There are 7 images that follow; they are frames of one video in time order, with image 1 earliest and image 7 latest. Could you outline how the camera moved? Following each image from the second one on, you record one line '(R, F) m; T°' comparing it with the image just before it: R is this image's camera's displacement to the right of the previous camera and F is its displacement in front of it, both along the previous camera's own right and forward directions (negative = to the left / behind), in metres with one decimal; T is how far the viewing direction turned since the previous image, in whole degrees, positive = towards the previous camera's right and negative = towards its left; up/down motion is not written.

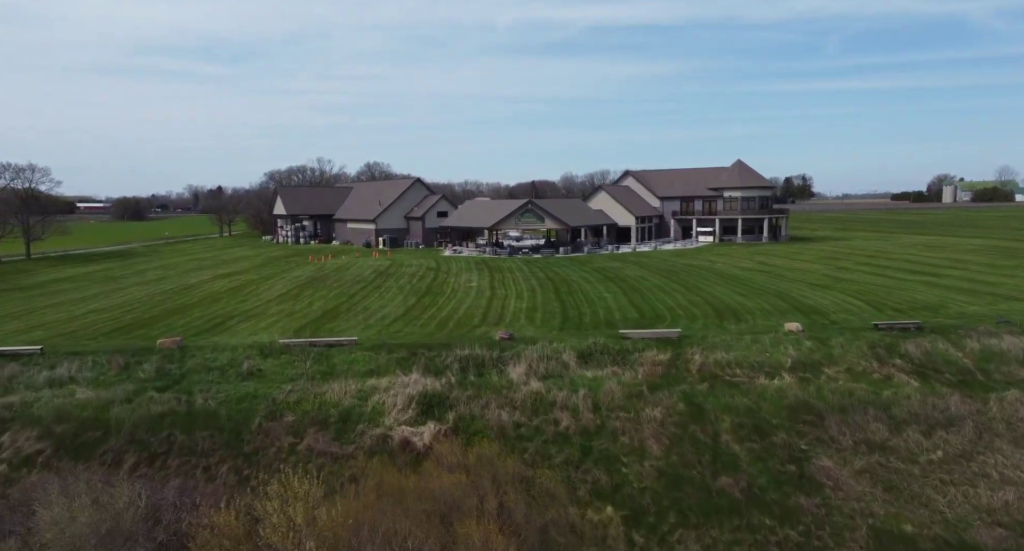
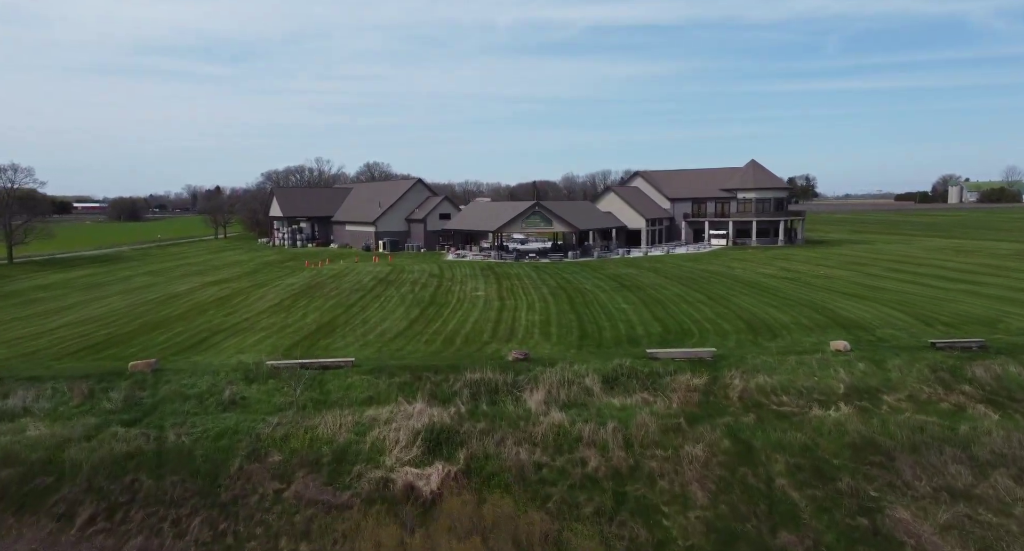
(-0.5, +2.4) m; 0°
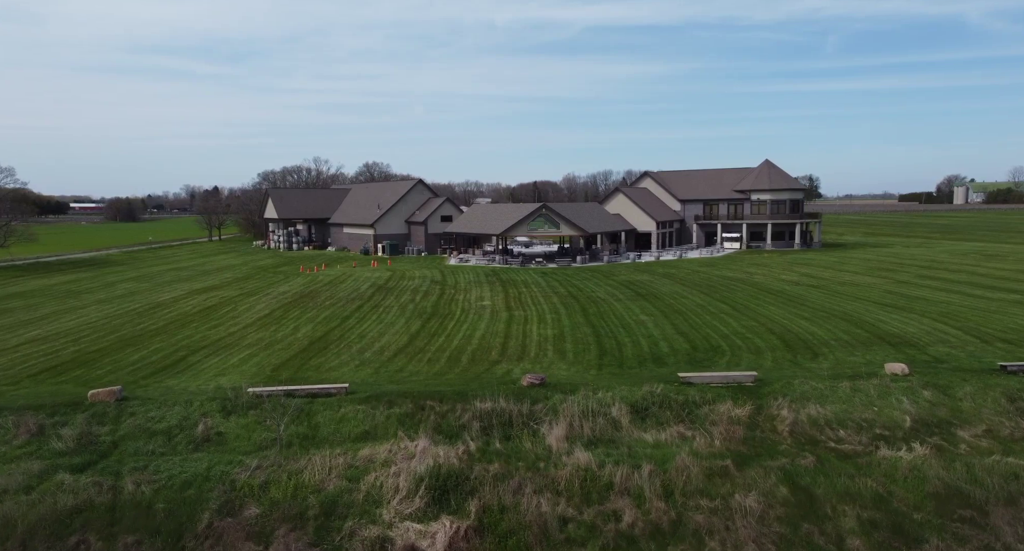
(-0.4, +2.4) m; 0°
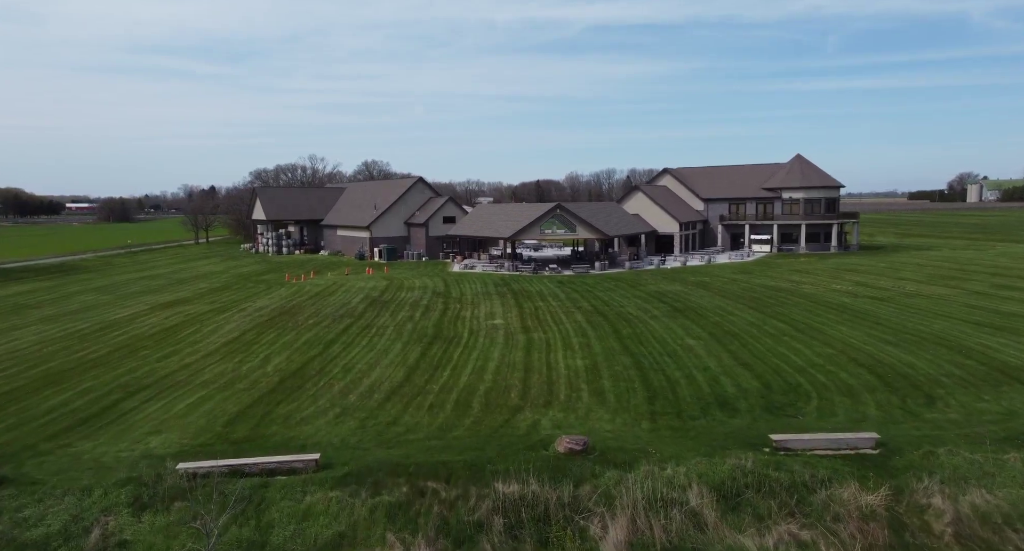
(-0.6, +5.0) m; 0°
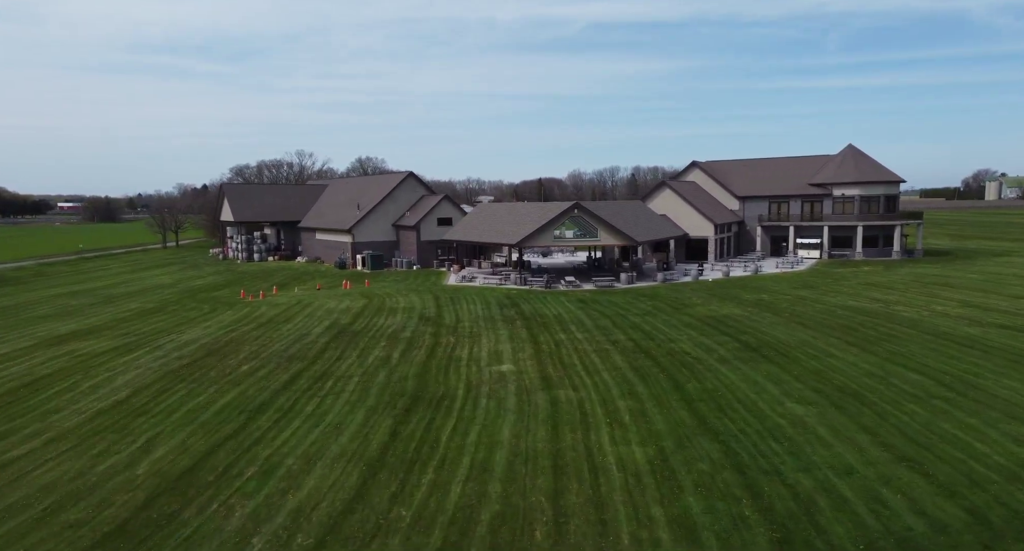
(-0.4, +7.8) m; 0°
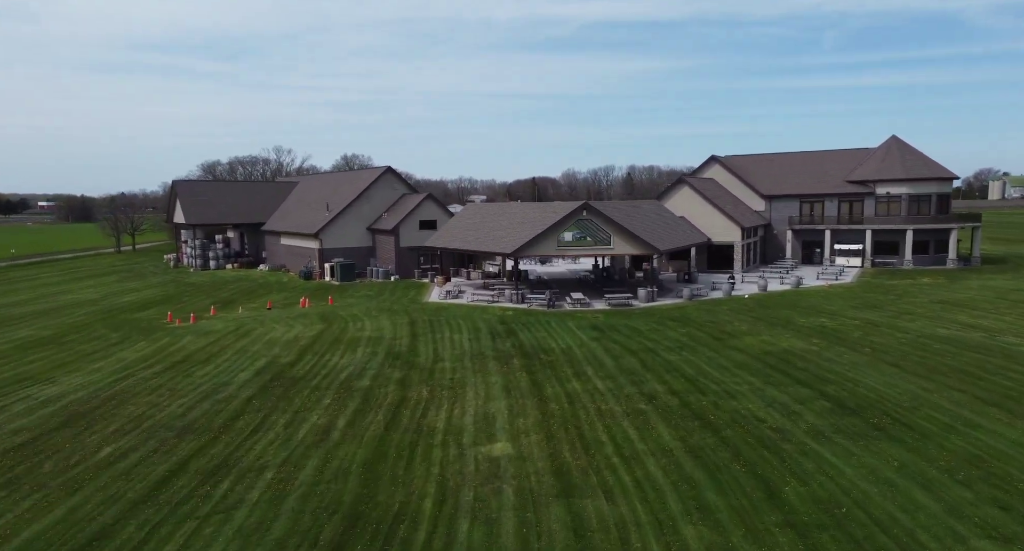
(-0.1, +6.5) m; +1°
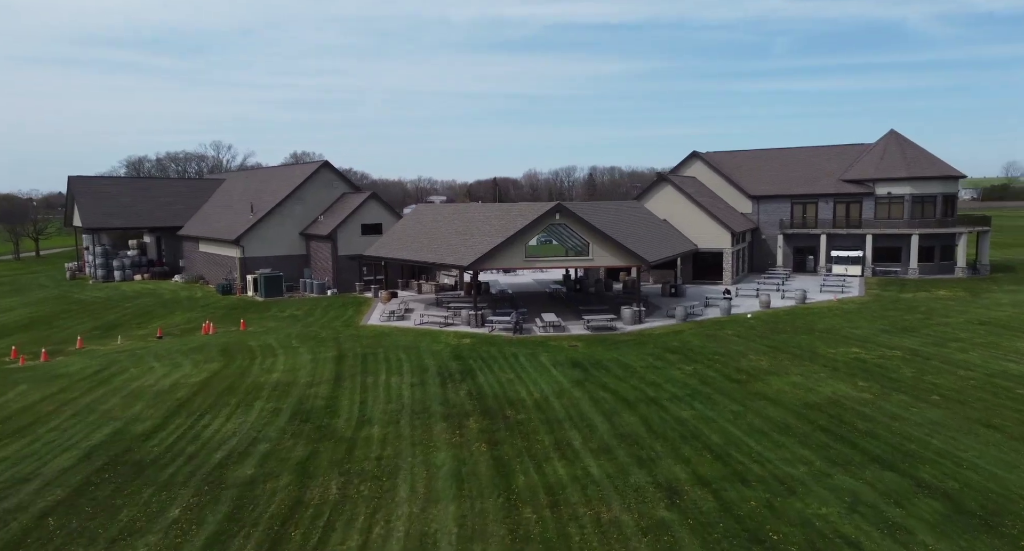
(+0.1, +5.6) m; +3°
